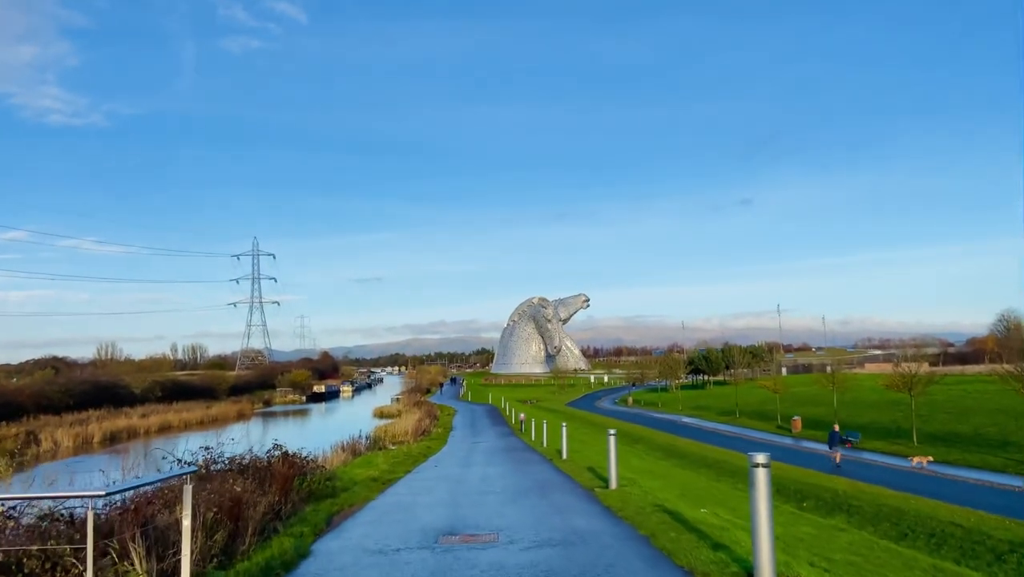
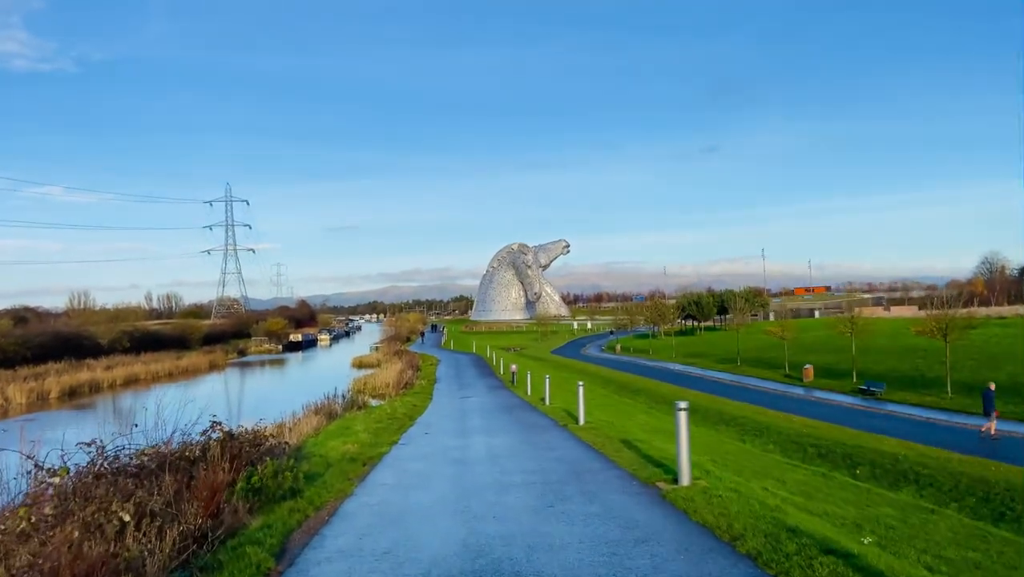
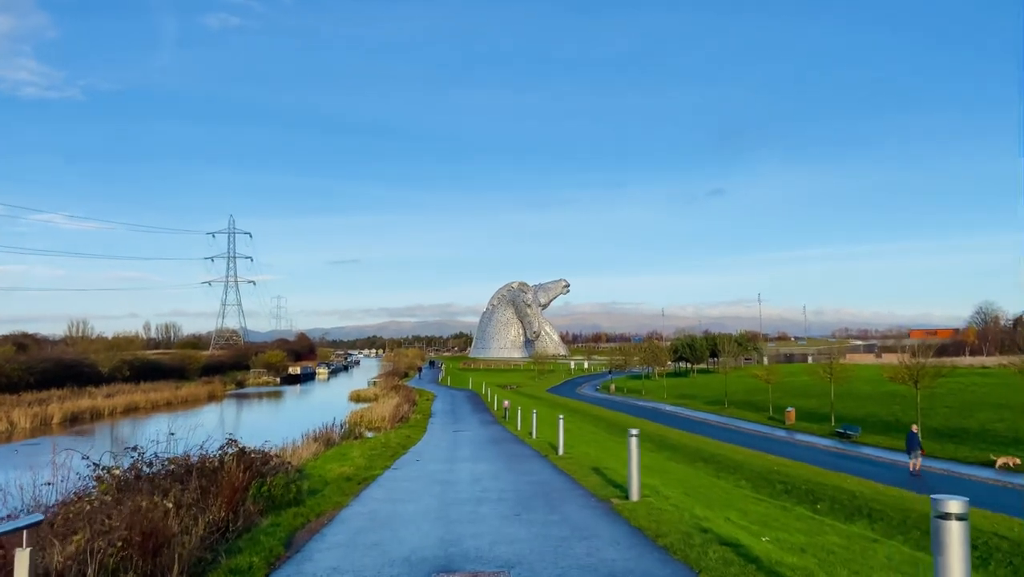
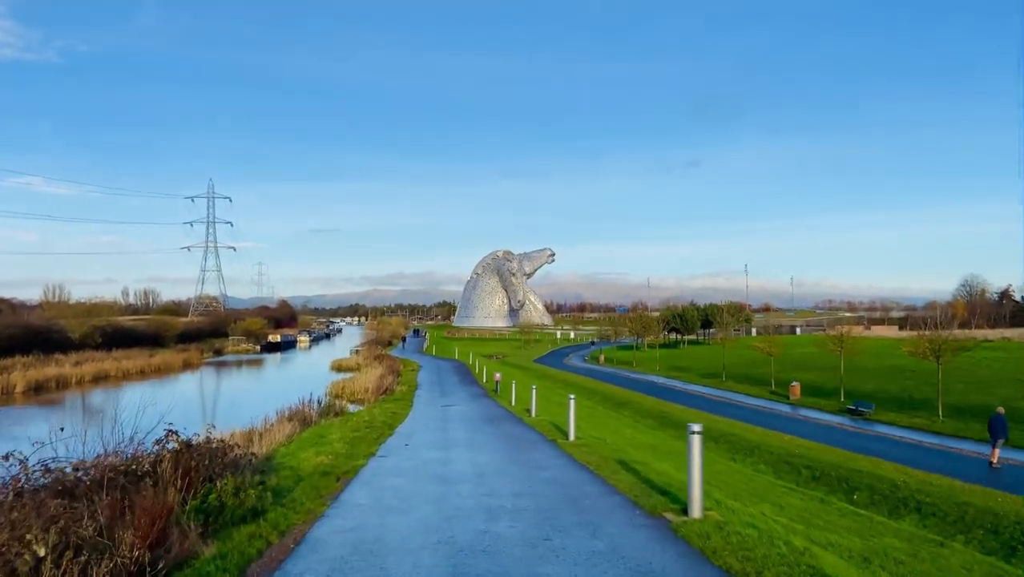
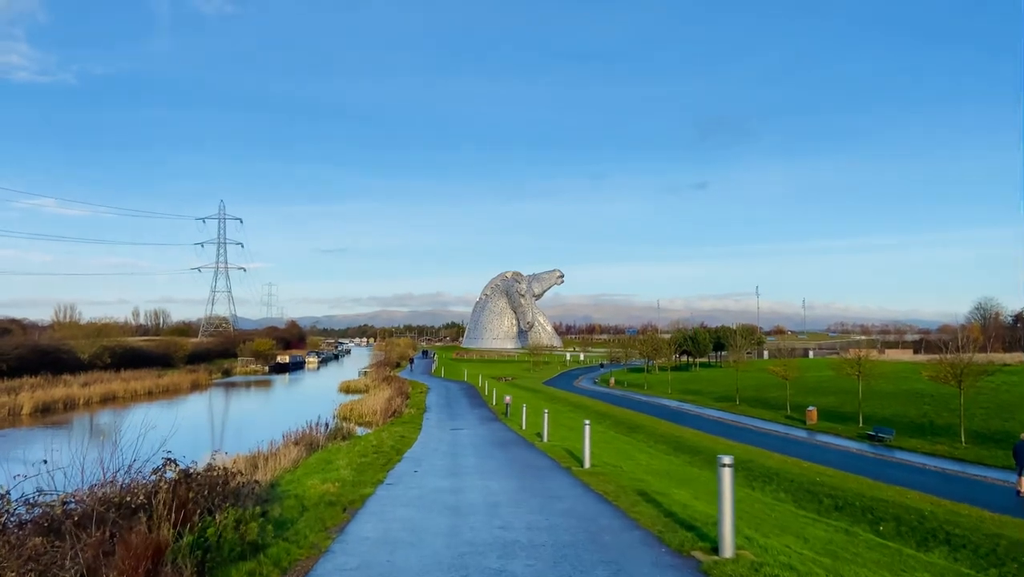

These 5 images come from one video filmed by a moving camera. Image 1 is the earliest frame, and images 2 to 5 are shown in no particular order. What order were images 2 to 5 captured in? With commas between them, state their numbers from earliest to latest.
3, 2, 4, 5
